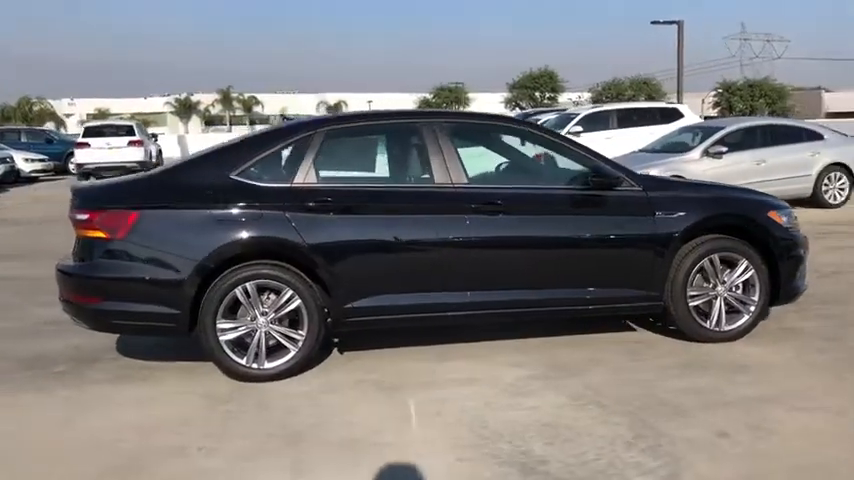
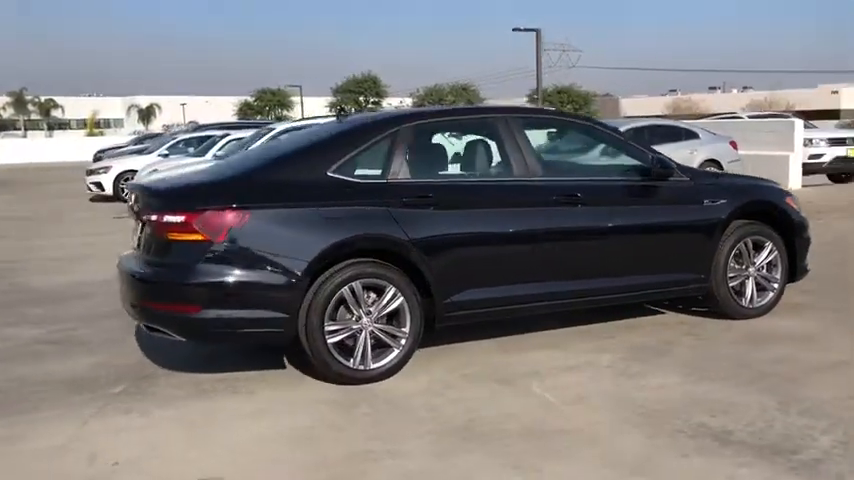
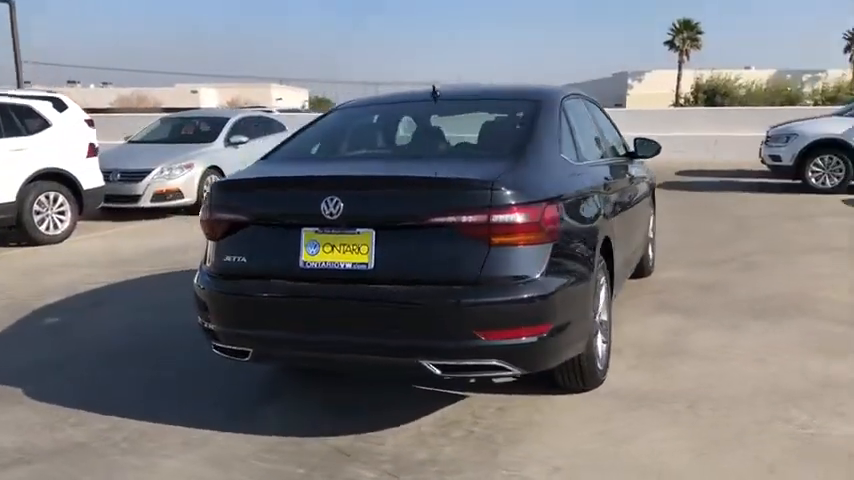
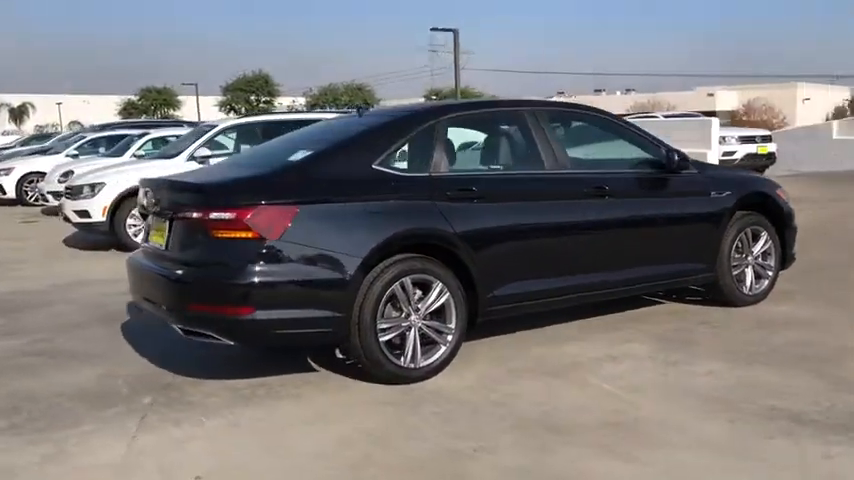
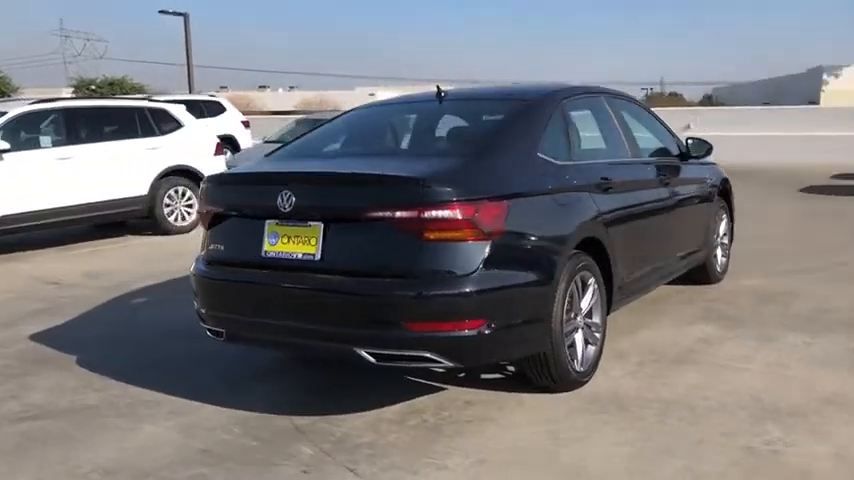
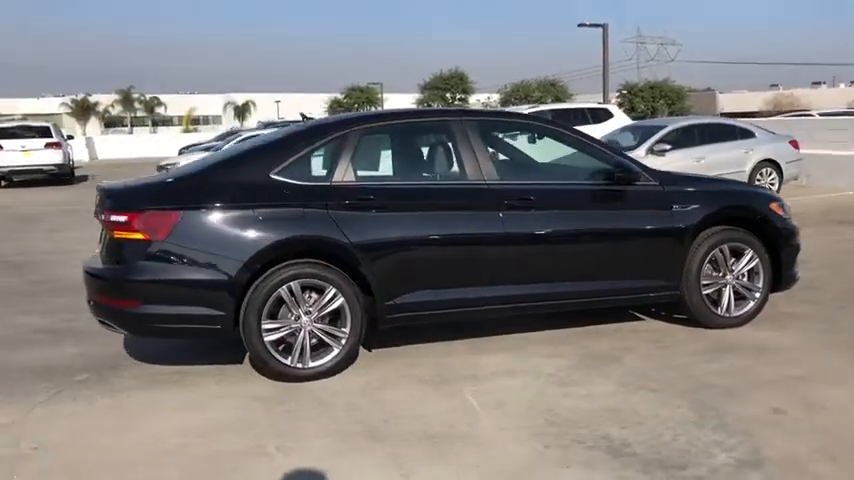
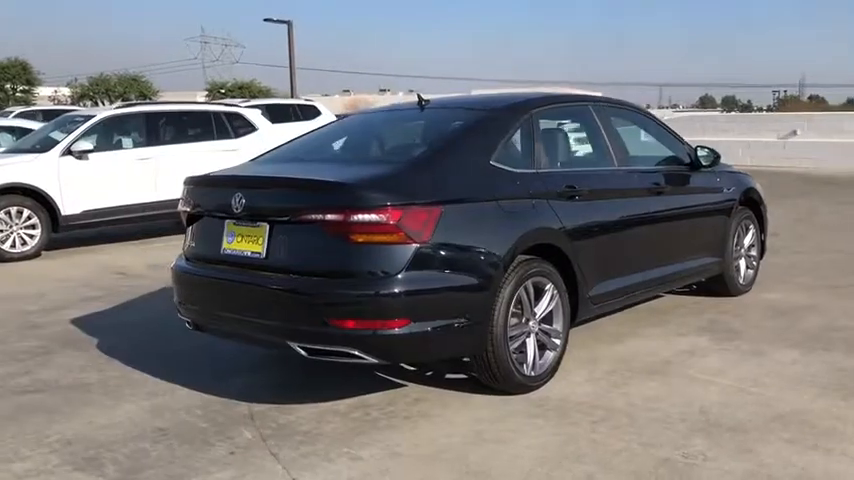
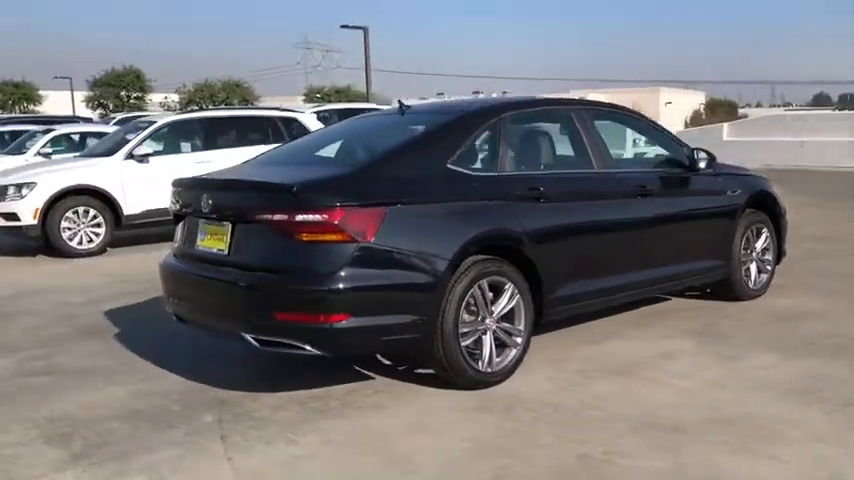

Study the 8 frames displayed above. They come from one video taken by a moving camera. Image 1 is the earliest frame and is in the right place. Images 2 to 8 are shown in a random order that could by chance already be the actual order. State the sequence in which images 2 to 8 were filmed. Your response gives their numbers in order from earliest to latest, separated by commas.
6, 2, 4, 8, 7, 5, 3
